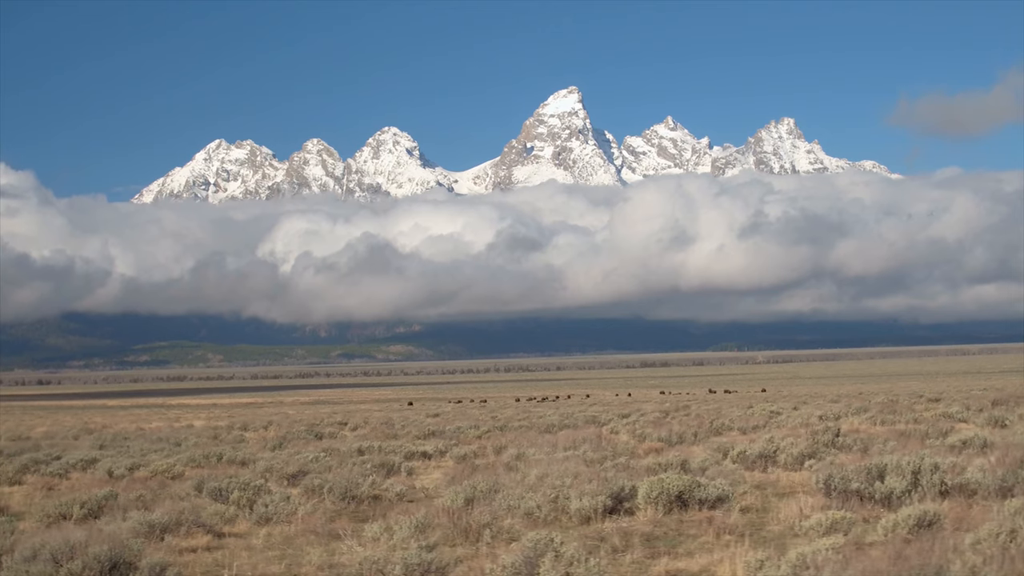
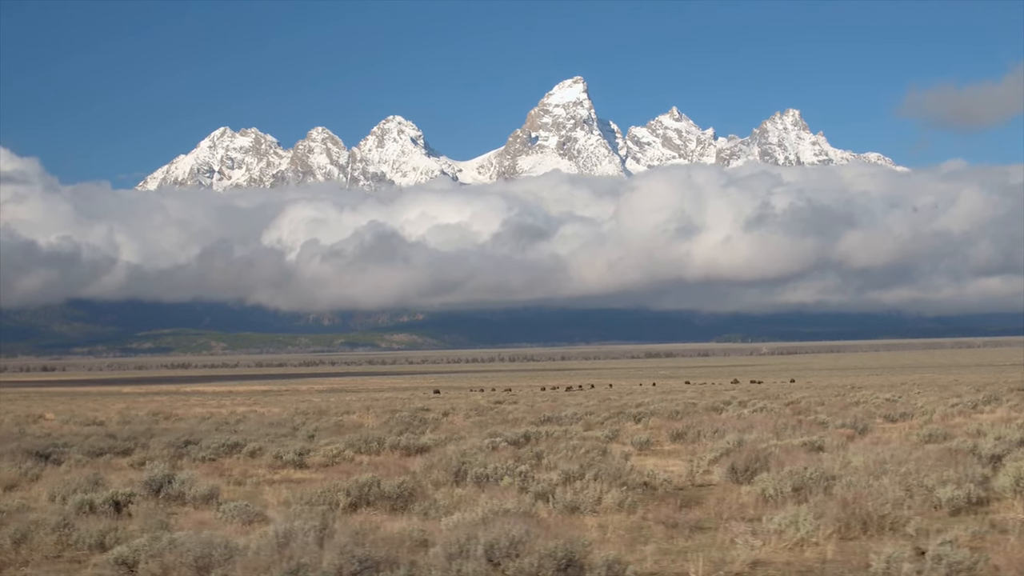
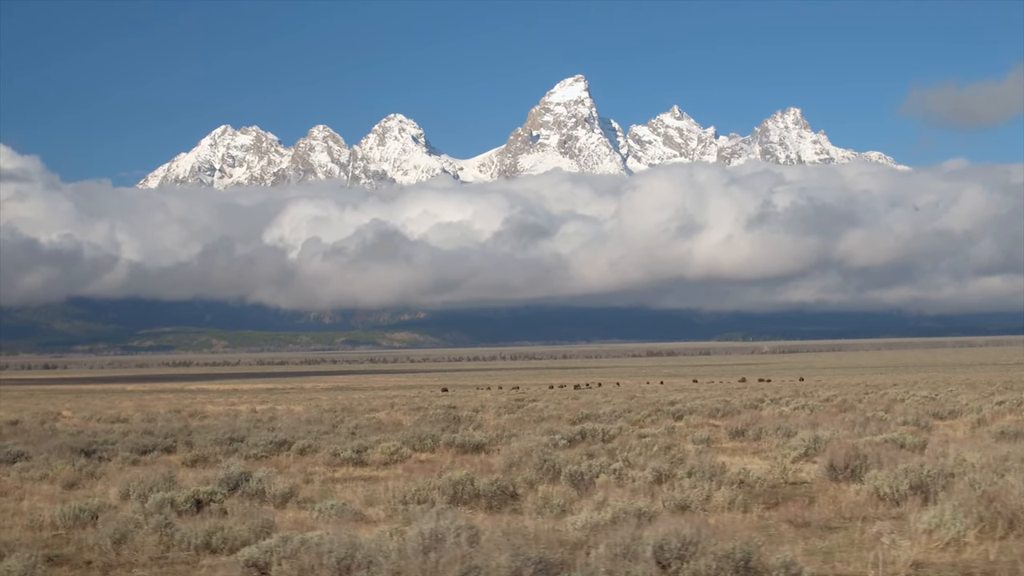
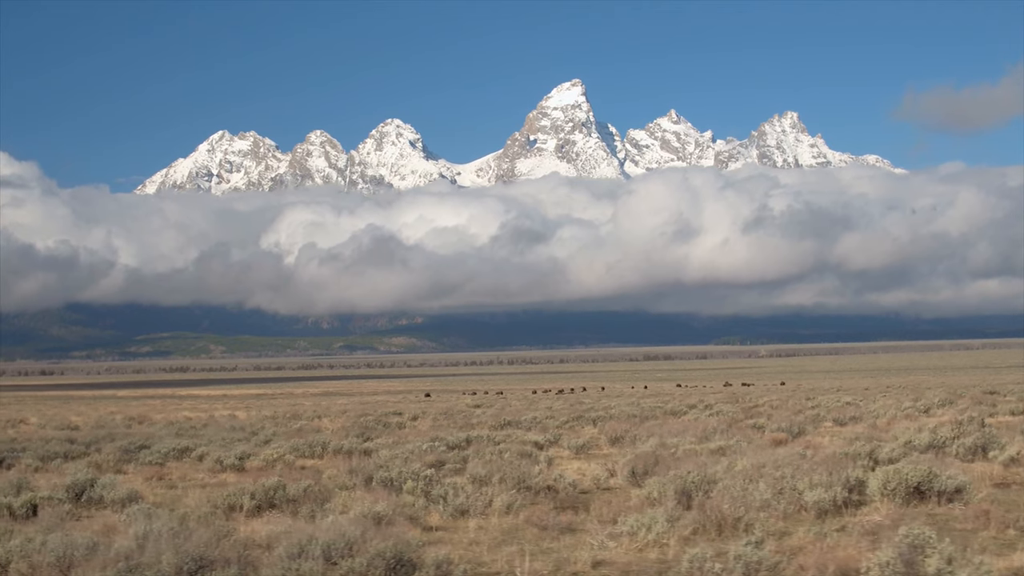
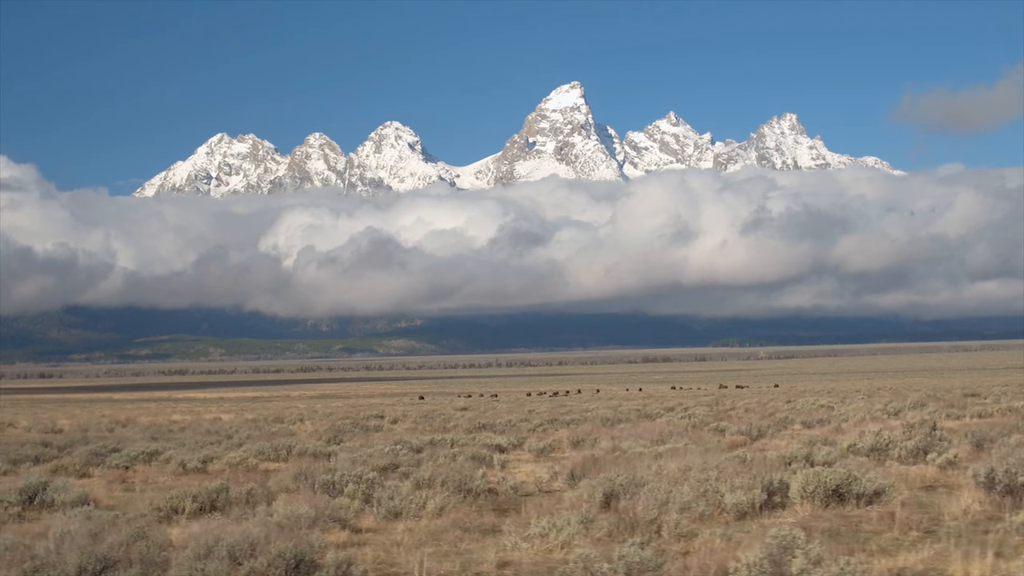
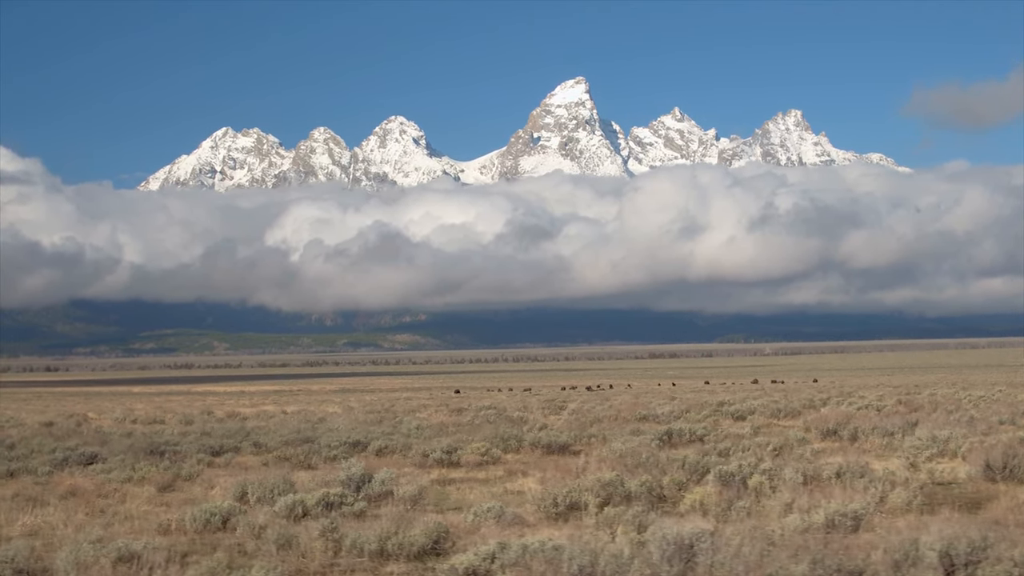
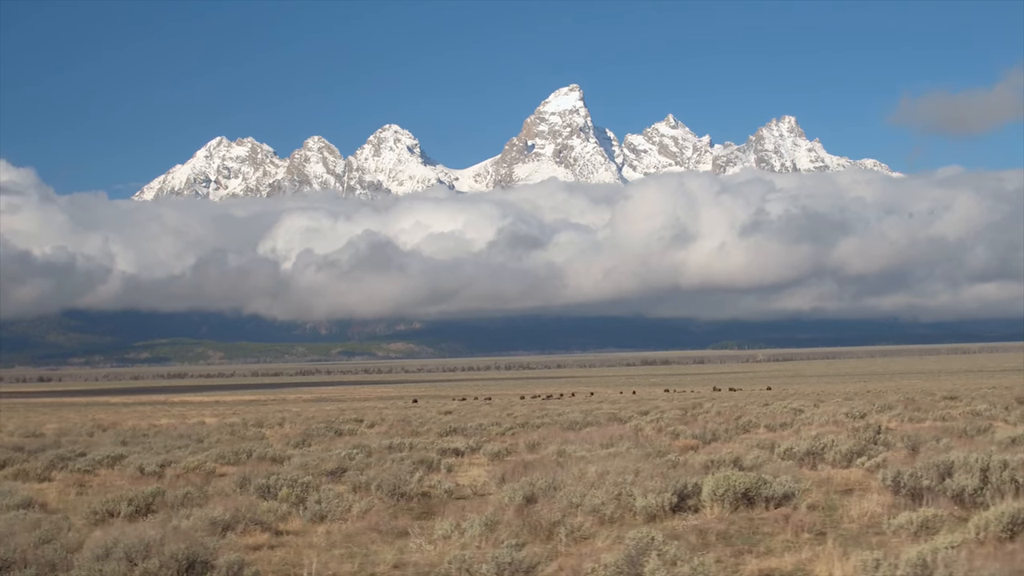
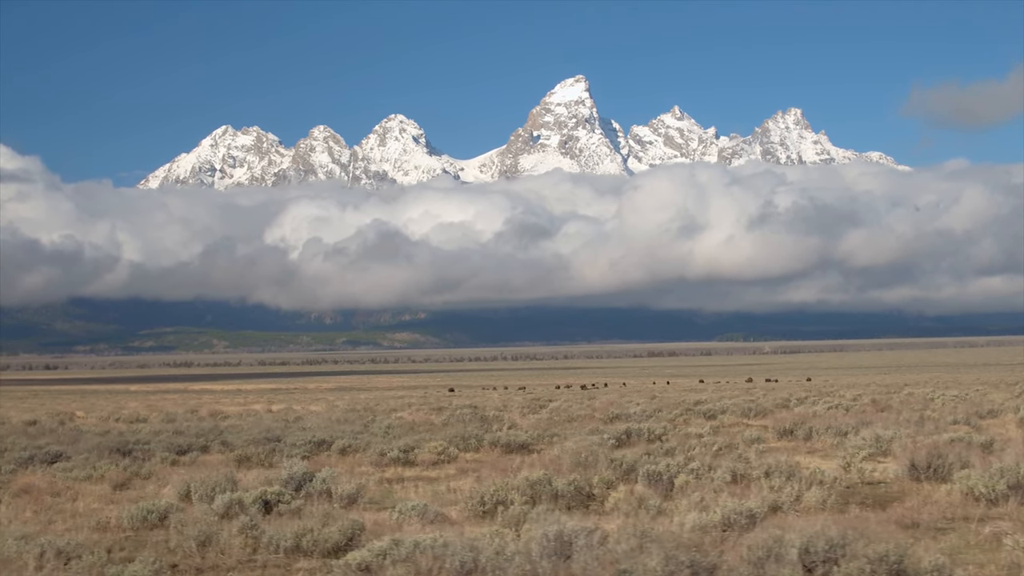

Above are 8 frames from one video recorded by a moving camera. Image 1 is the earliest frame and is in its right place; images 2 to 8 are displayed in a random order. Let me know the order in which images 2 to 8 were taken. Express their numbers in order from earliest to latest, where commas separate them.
7, 5, 4, 2, 3, 8, 6
